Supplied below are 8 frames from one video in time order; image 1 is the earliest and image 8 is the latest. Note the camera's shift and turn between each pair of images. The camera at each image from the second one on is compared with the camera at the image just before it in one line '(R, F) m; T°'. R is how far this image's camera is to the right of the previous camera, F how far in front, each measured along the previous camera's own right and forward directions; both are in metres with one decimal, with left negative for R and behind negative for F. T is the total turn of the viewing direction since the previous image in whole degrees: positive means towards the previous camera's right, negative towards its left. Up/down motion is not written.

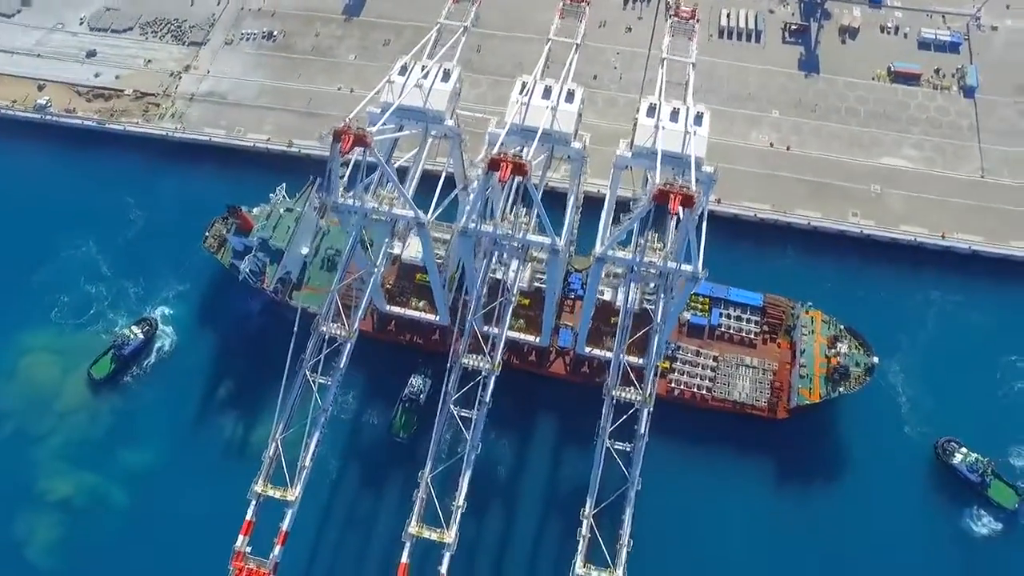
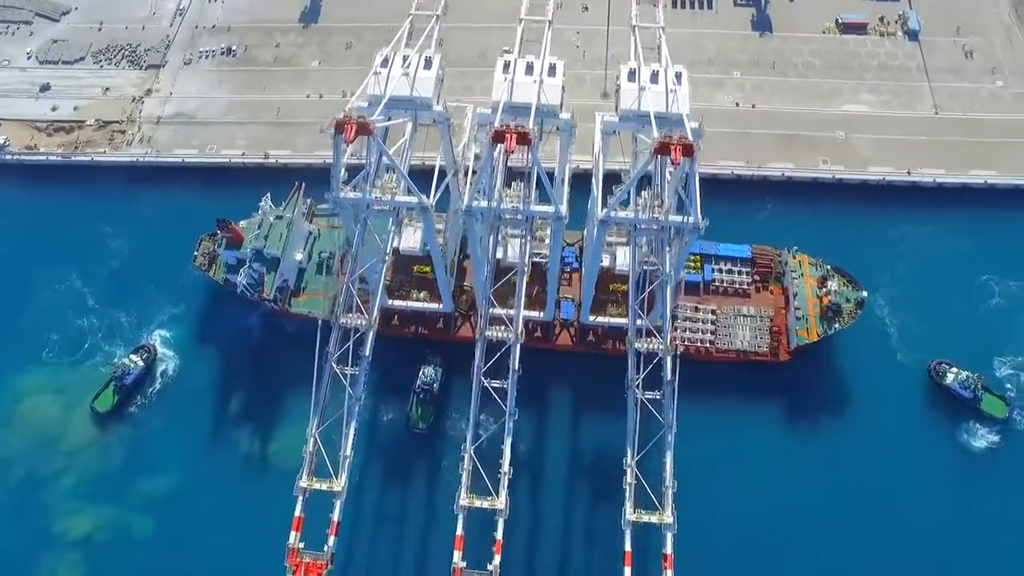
(-4.8, -1.3) m; +3°
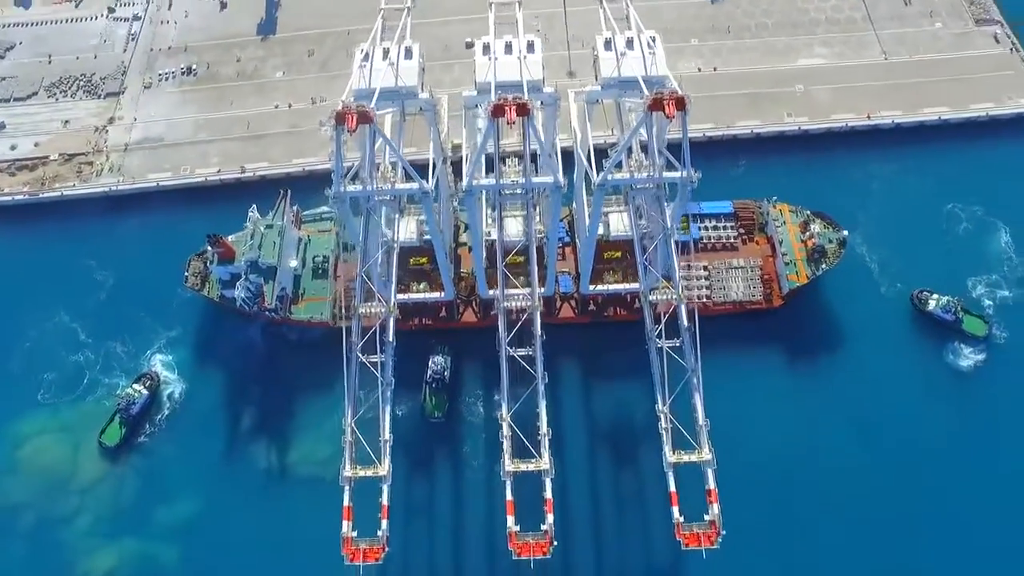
(-4.8, -1.3) m; +3°
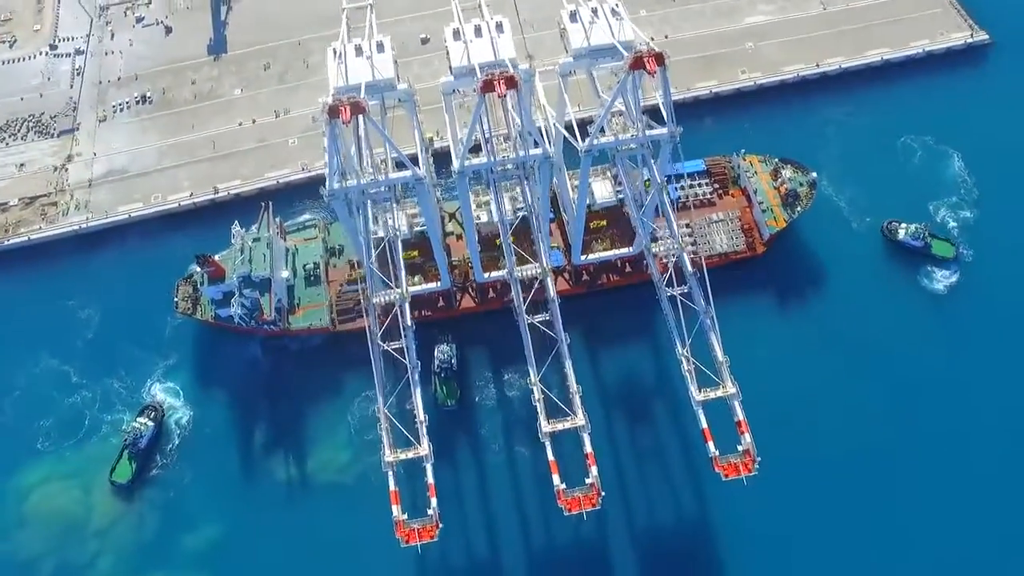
(-4.9, -1.2) m; +4°
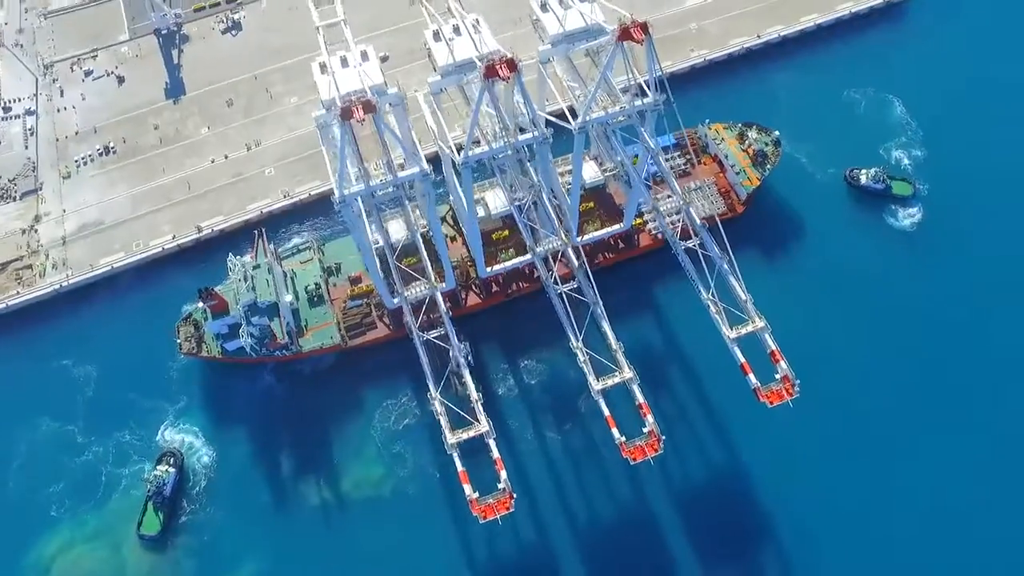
(-7.8, -1.5) m; +5°
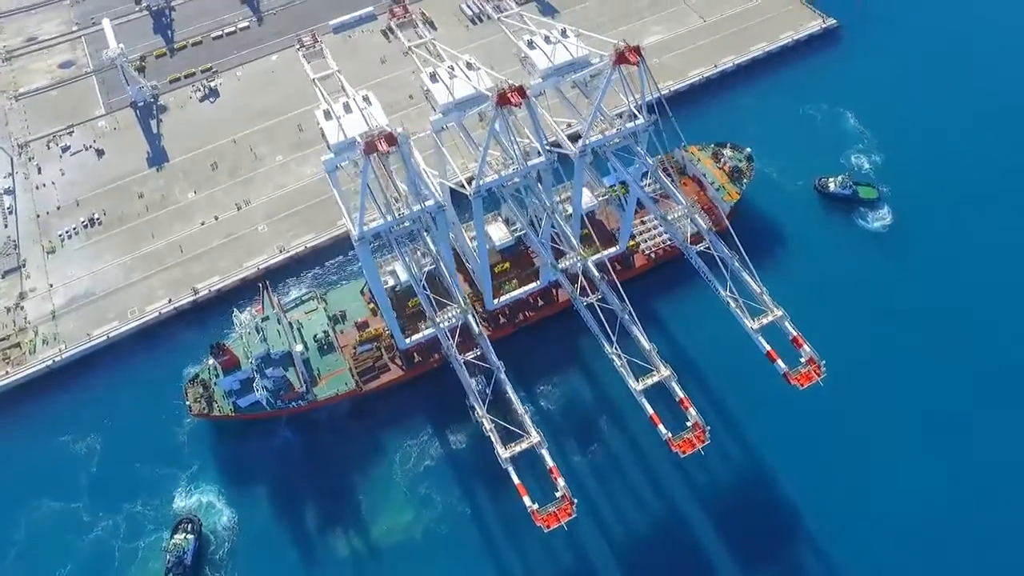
(-7.0, -1.2) m; +4°
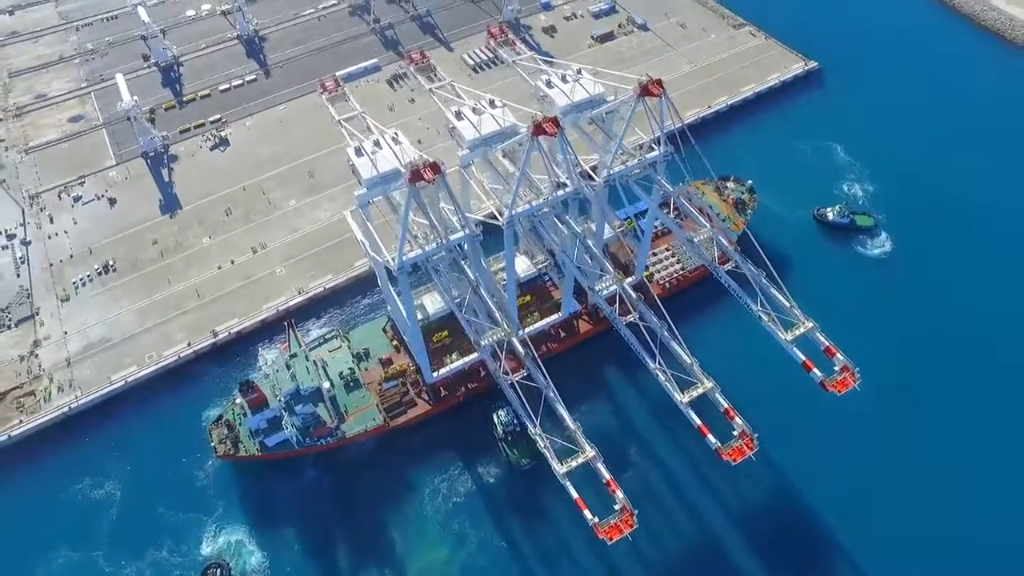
(-6.4, -1.4) m; +2°
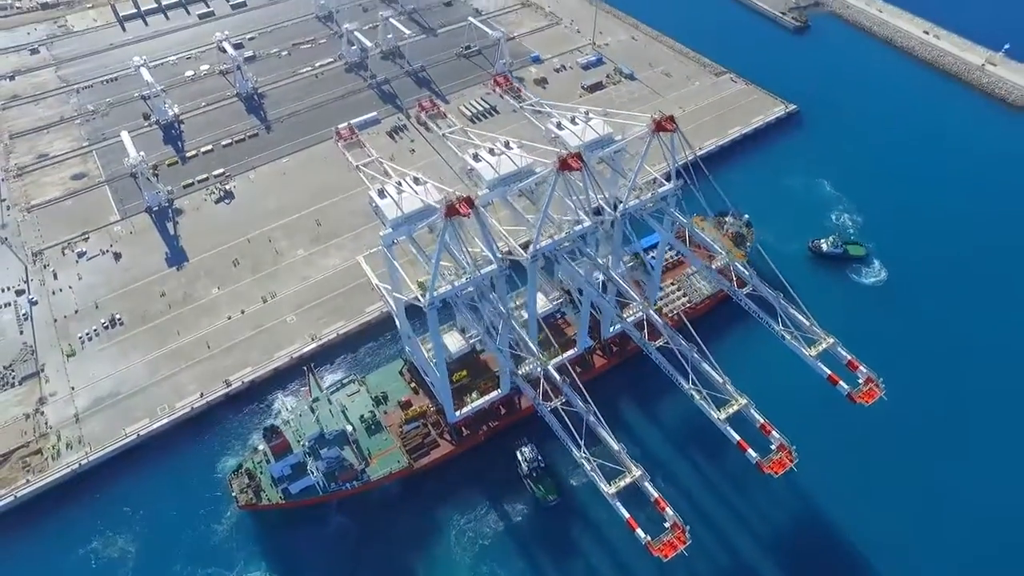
(-5.9, -1.1) m; +2°
